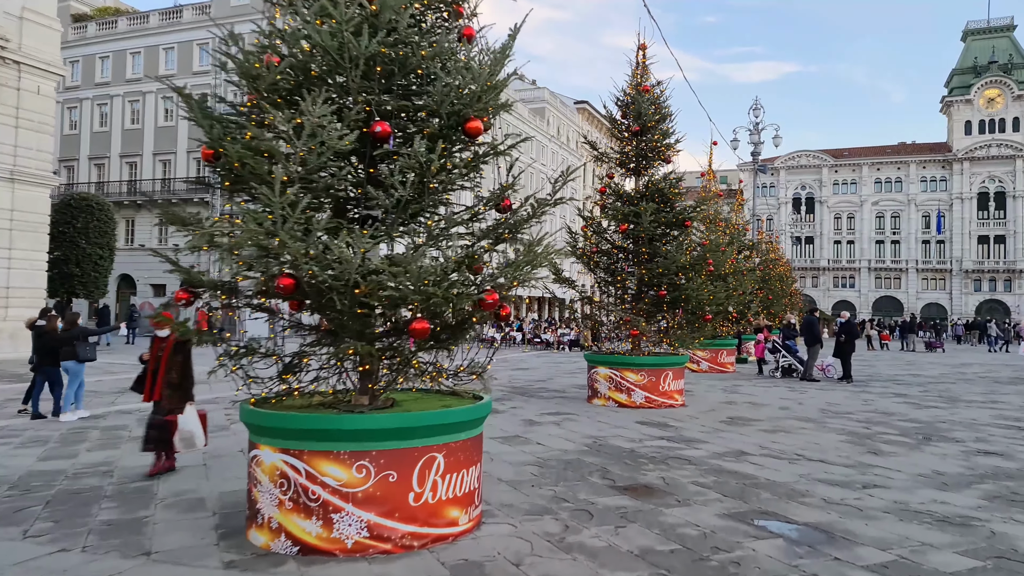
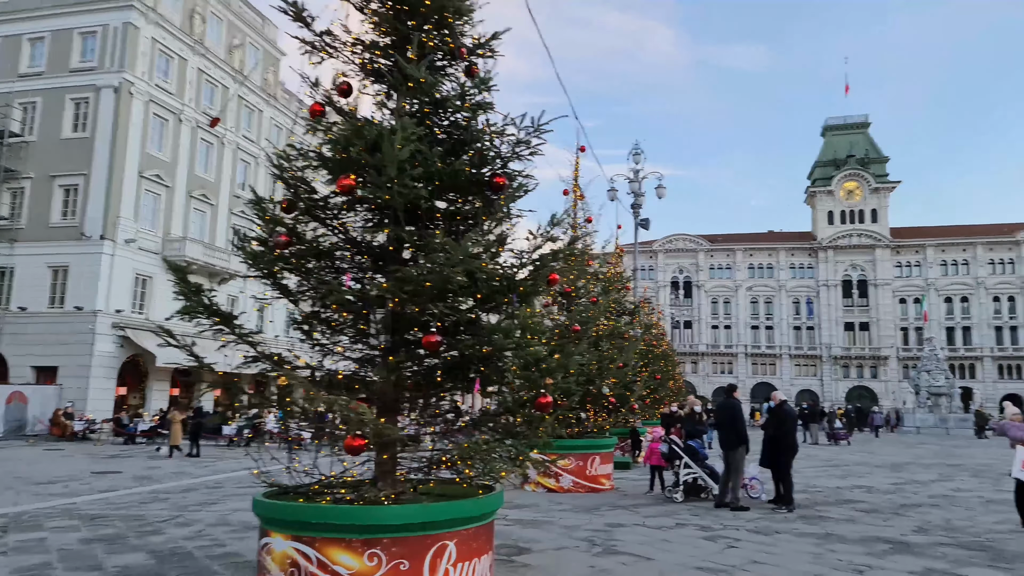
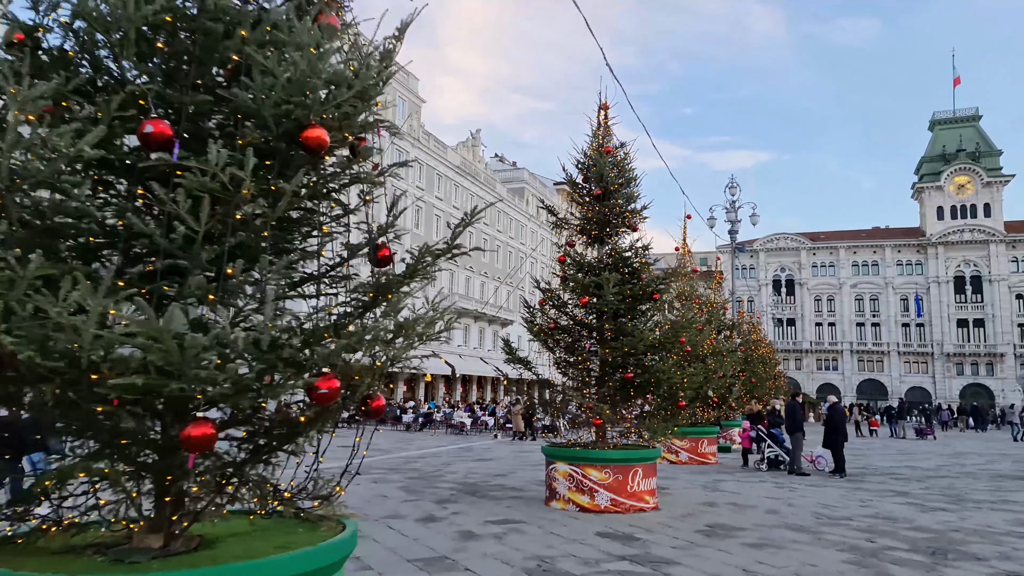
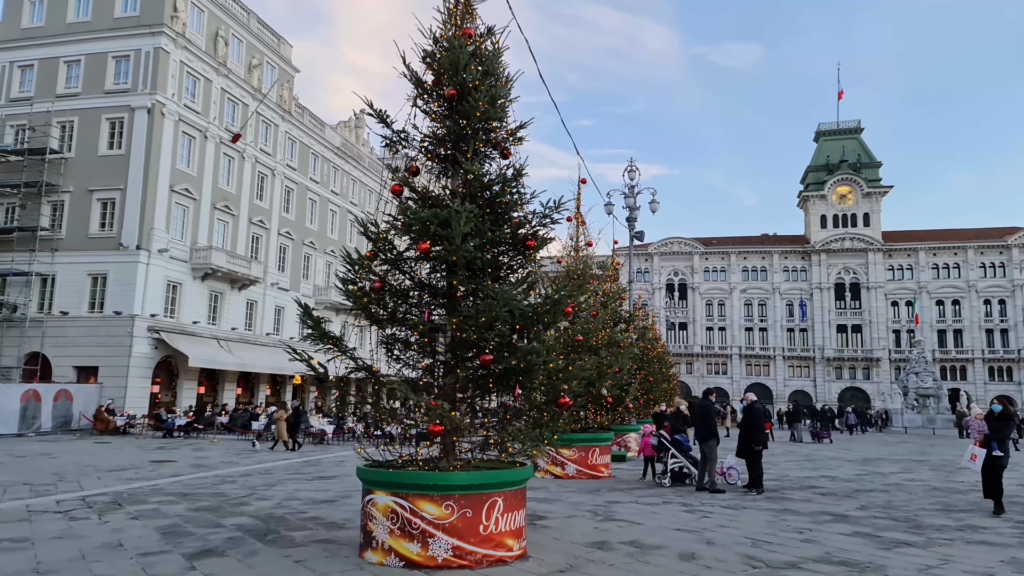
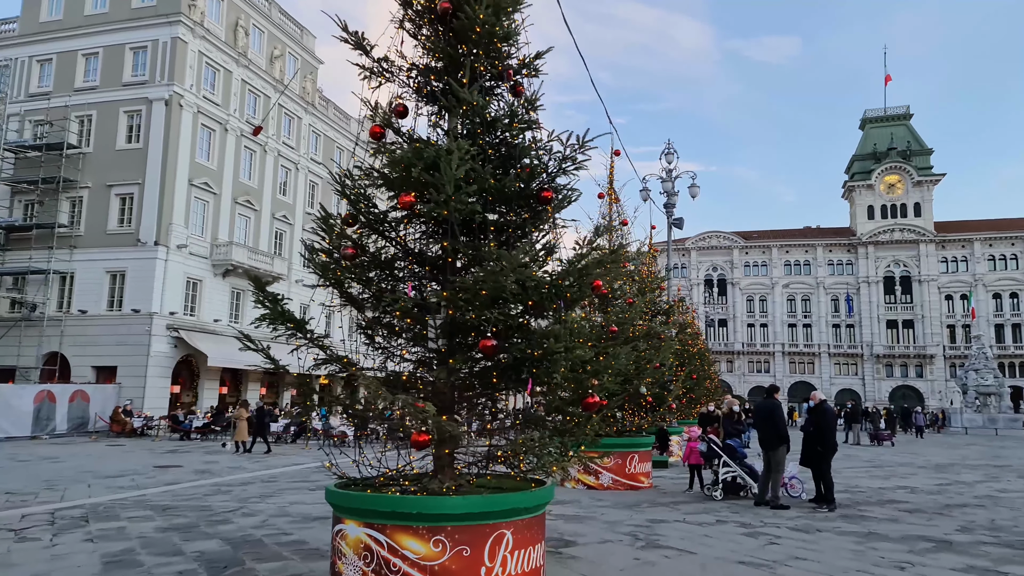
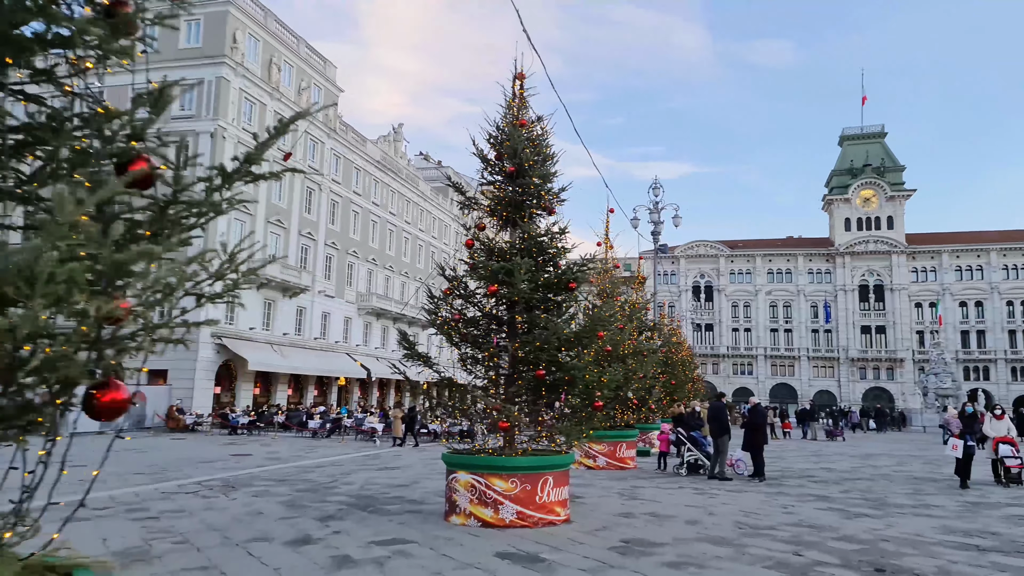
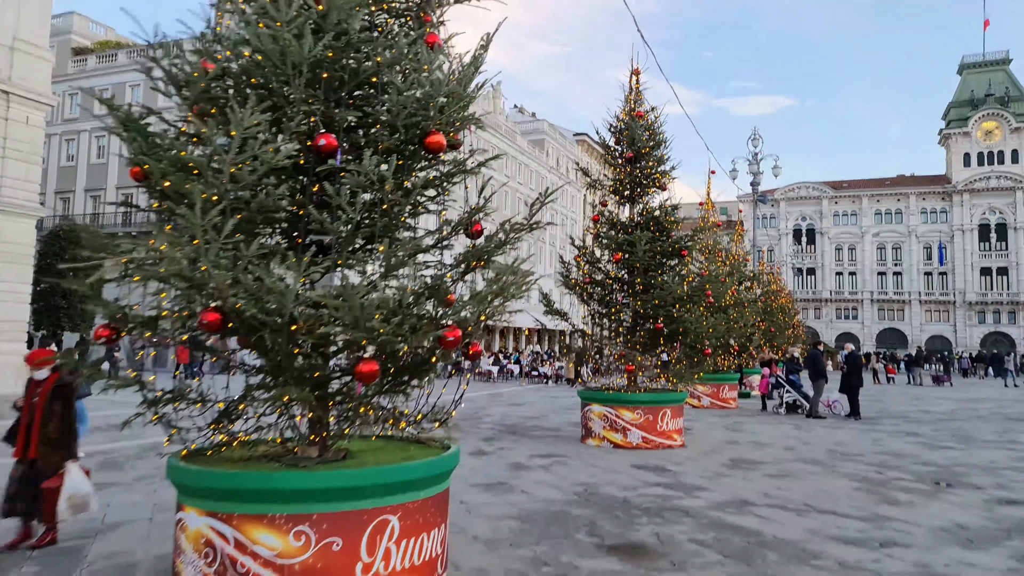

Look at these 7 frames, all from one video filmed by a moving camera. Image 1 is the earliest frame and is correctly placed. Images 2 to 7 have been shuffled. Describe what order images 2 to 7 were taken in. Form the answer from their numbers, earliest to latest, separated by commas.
7, 3, 6, 4, 5, 2
